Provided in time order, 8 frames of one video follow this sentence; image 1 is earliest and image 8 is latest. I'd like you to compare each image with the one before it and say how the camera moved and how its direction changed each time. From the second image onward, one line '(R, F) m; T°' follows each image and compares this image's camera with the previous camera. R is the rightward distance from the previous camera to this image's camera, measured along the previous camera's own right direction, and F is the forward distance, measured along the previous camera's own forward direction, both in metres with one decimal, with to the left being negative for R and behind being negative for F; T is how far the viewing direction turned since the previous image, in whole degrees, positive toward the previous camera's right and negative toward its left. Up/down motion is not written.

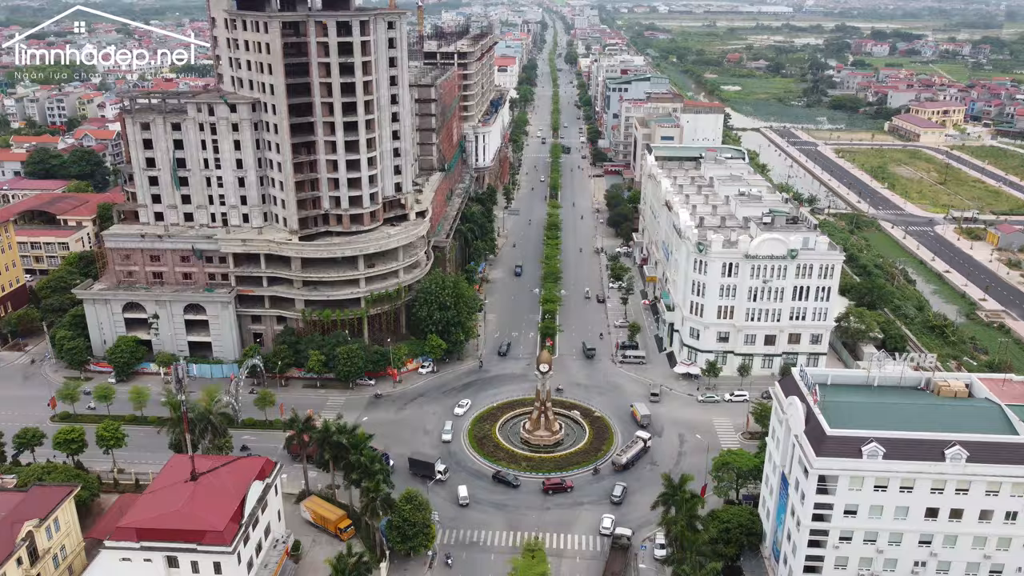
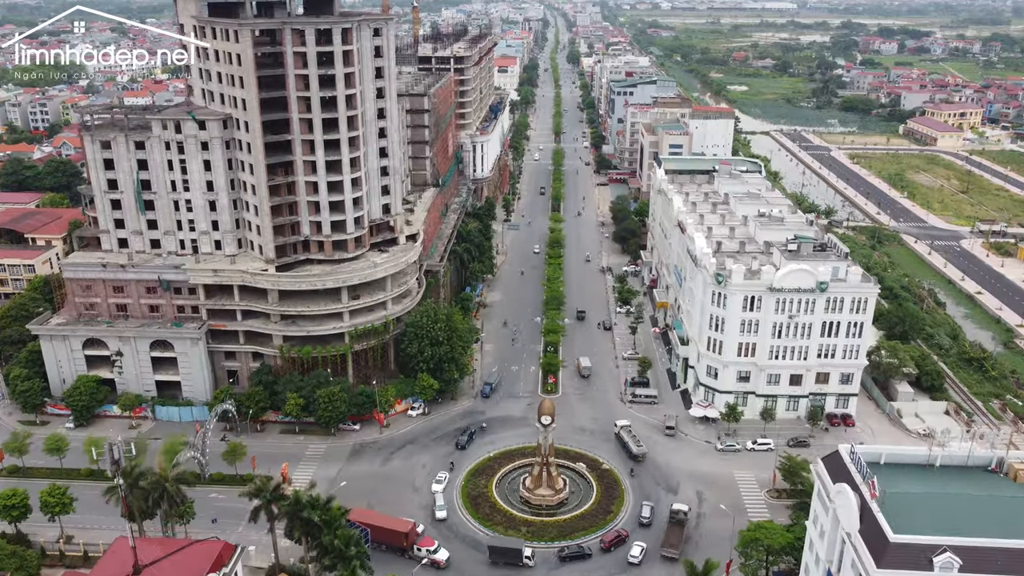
(+0.3, +8.9) m; 0°
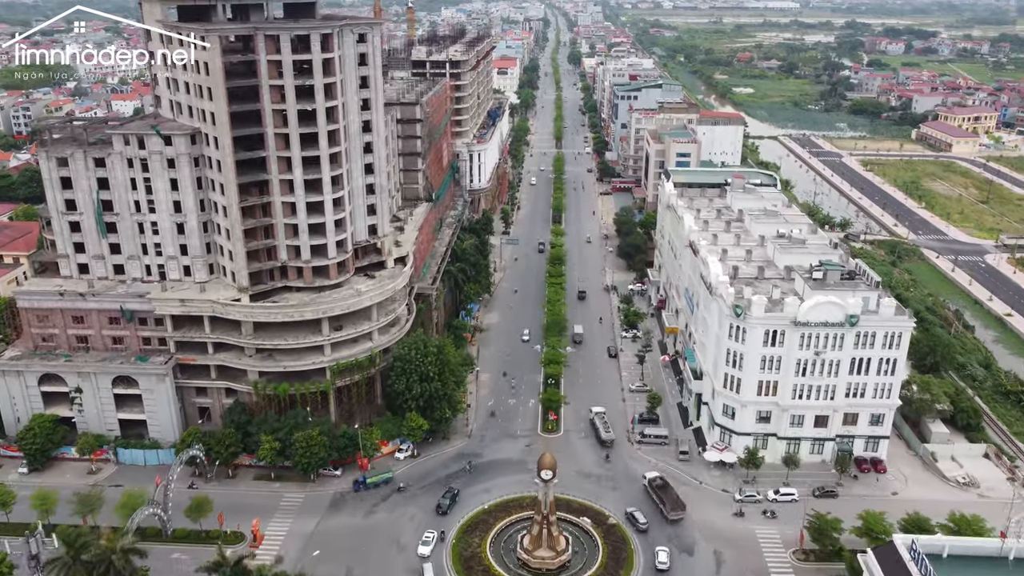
(+0.3, +7.8) m; 0°
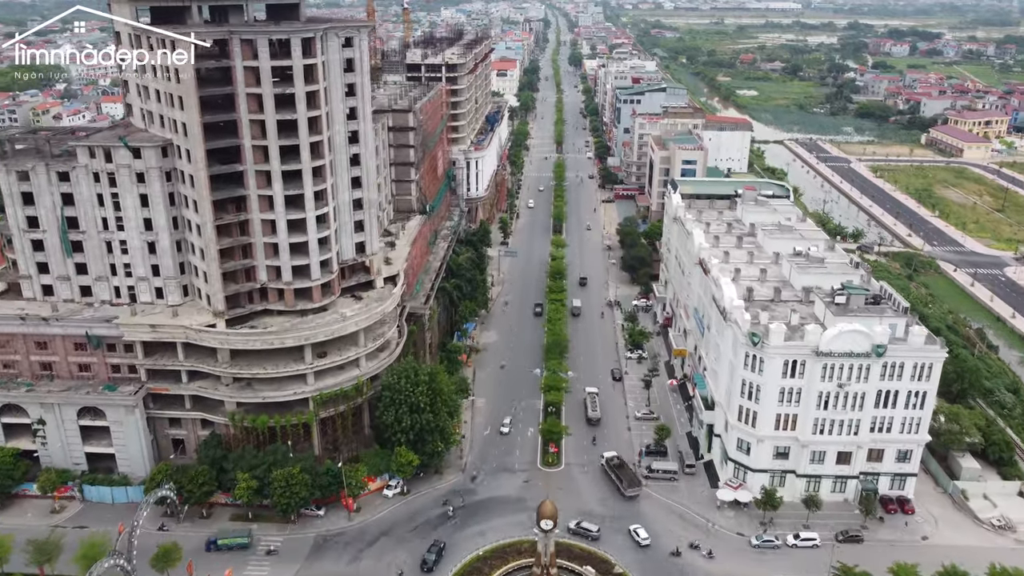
(+0.2, +5.9) m; 0°
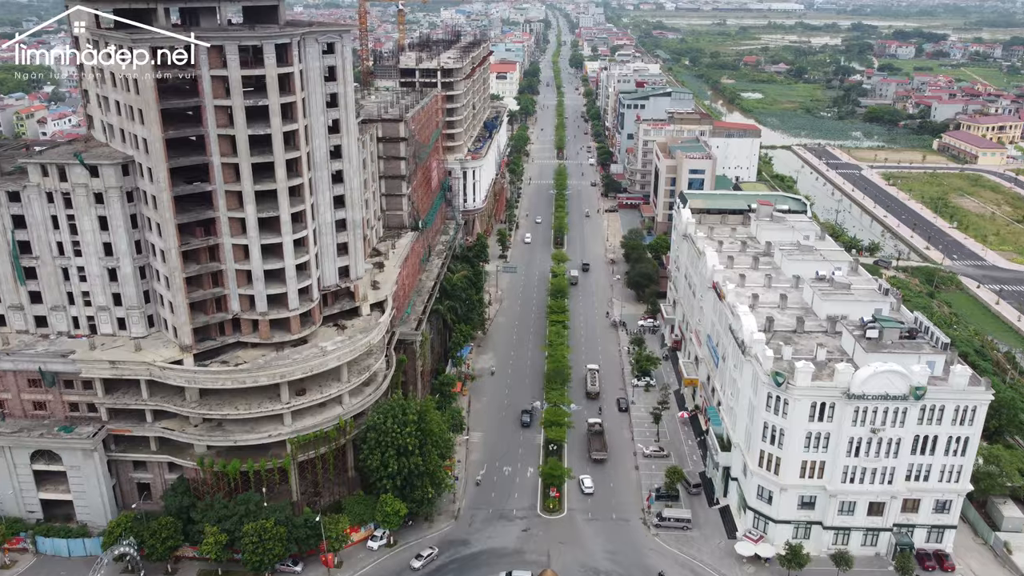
(+0.2, +6.9) m; 0°
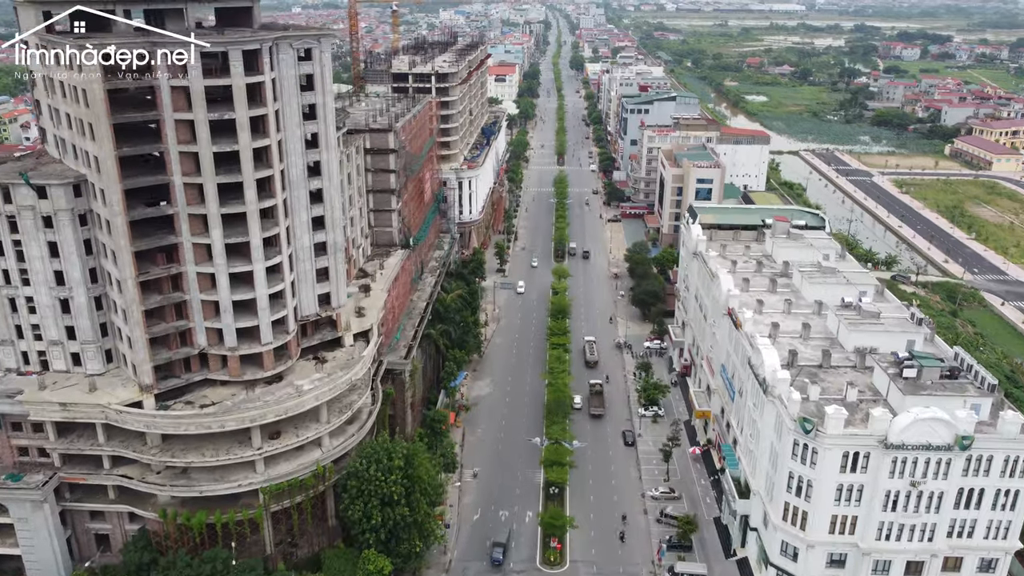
(+0.2, +6.7) m; 0°
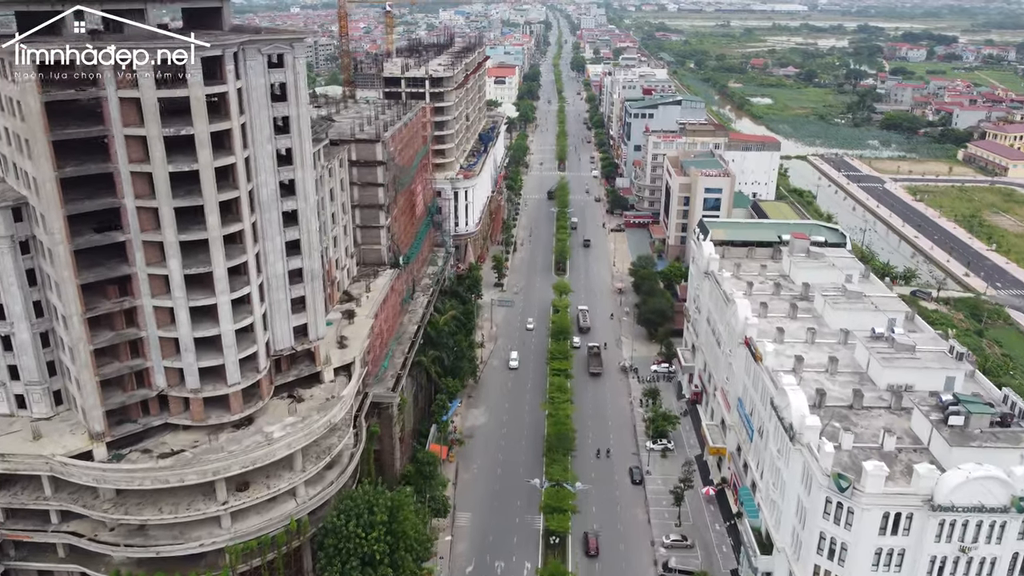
(+0.3, +6.6) m; 0°
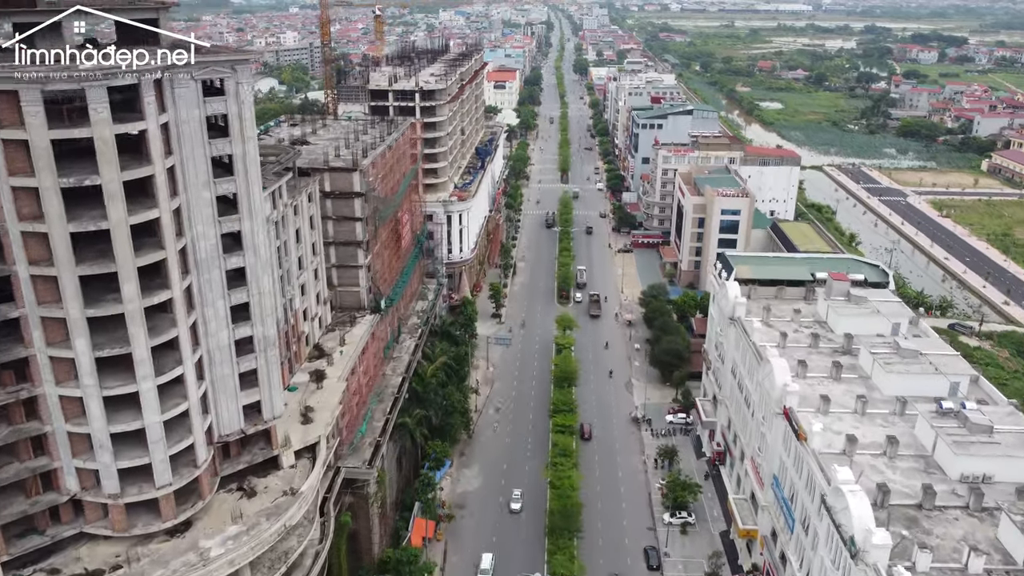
(+0.3, +10.6) m; 0°
